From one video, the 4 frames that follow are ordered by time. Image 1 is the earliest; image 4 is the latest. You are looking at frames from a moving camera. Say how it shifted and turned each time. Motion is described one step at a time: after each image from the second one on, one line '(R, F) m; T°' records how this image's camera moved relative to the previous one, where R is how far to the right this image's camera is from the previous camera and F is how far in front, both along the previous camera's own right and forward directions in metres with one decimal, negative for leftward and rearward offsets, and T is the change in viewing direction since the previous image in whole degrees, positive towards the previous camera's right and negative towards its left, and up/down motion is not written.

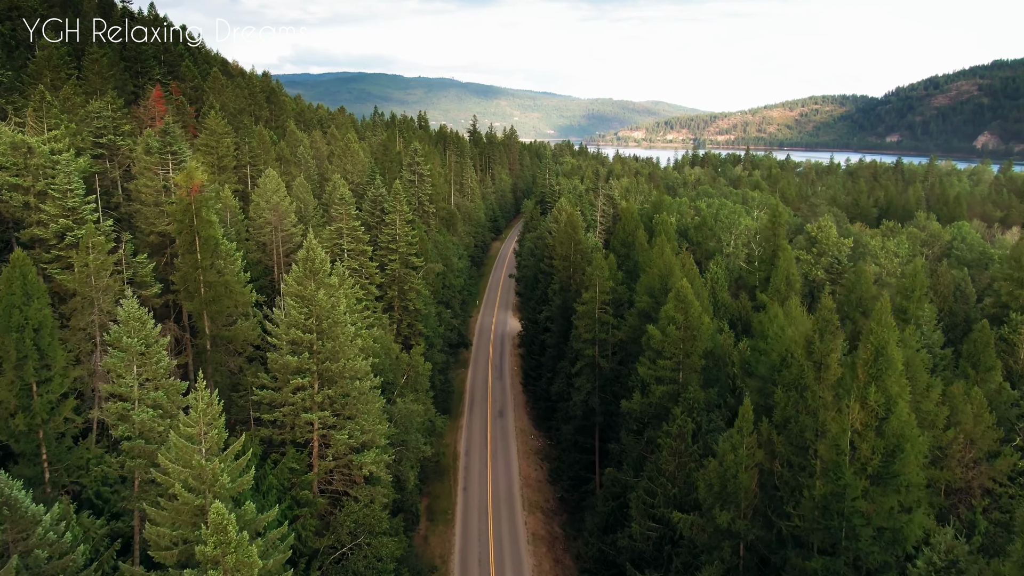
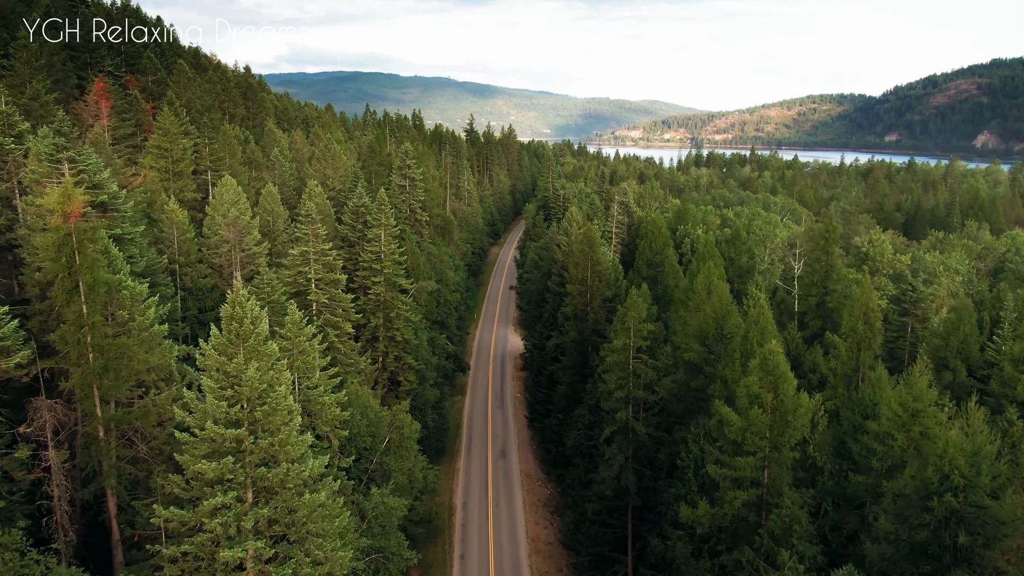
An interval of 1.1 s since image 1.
(-0.6, +8.8) m; 0°
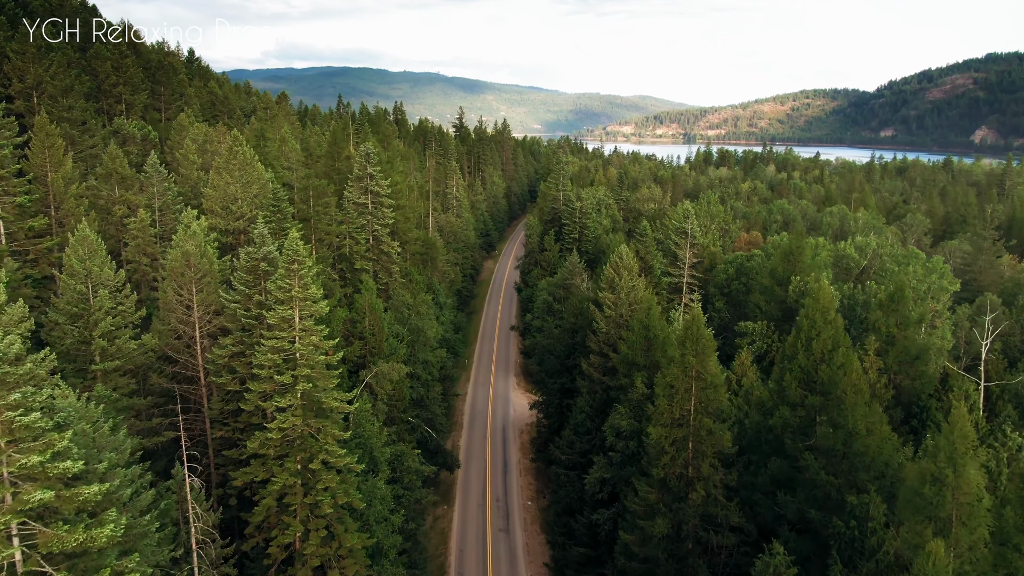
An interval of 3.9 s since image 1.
(-1.2, +23.0) m; +1°
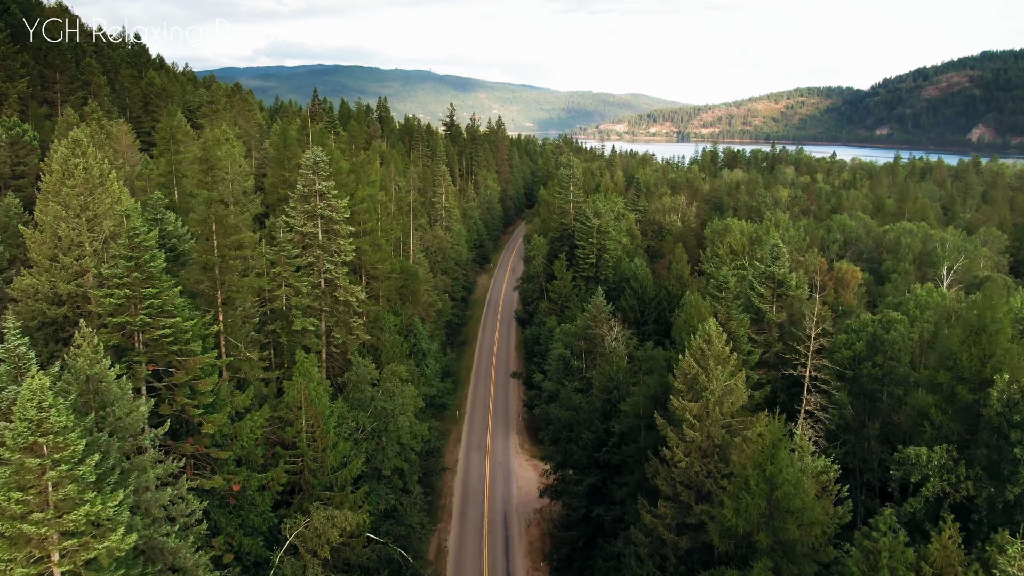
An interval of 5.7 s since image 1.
(-0.8, +15.5) m; +1°
